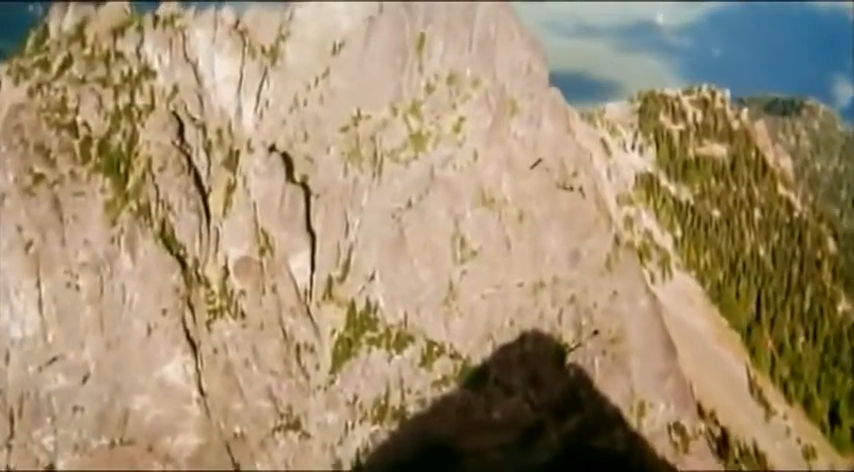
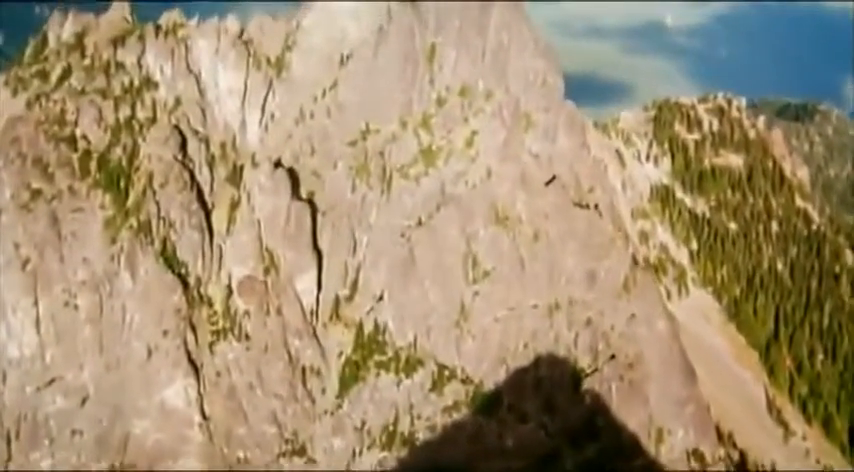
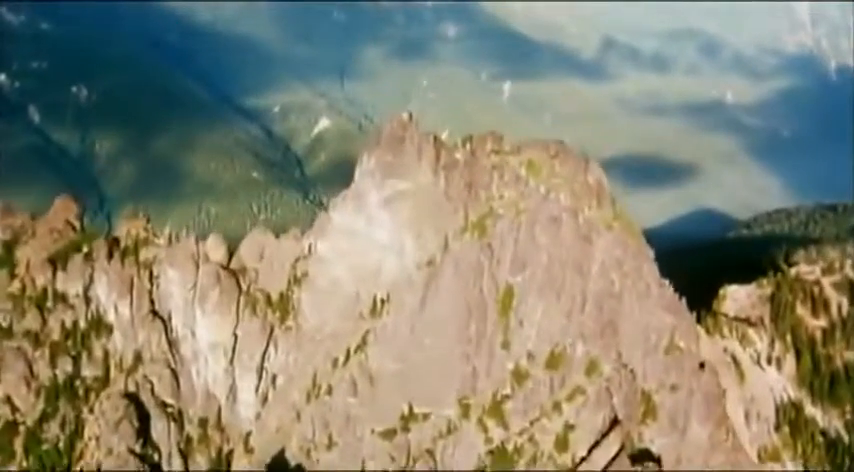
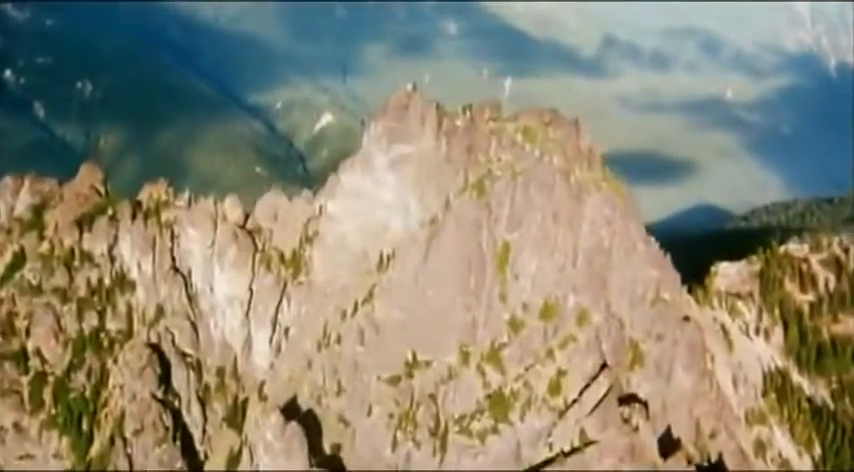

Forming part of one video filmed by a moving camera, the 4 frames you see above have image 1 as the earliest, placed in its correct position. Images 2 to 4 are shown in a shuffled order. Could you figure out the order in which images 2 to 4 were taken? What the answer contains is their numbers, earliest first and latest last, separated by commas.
2, 4, 3
